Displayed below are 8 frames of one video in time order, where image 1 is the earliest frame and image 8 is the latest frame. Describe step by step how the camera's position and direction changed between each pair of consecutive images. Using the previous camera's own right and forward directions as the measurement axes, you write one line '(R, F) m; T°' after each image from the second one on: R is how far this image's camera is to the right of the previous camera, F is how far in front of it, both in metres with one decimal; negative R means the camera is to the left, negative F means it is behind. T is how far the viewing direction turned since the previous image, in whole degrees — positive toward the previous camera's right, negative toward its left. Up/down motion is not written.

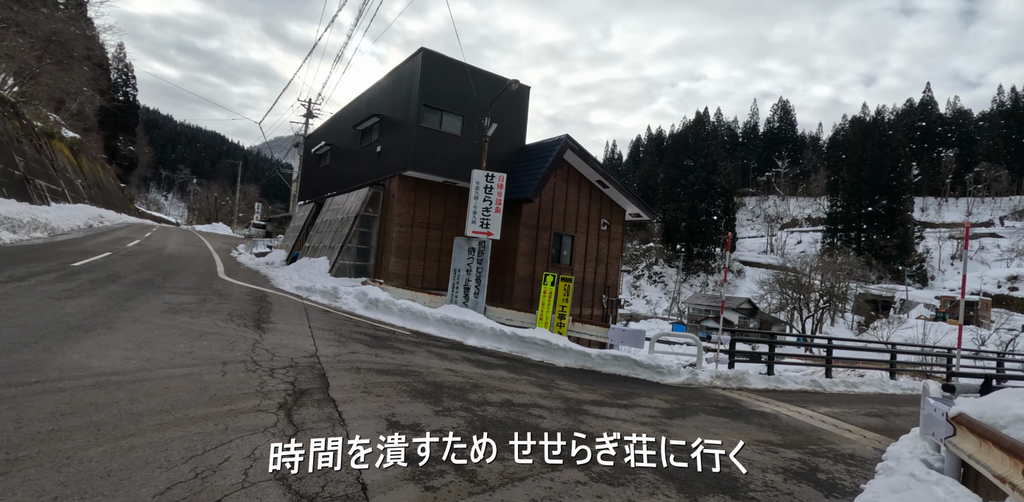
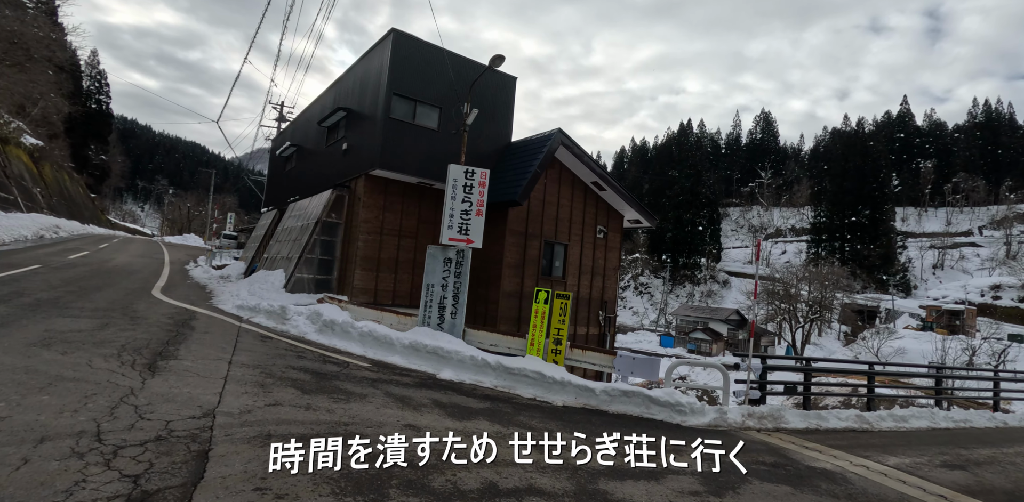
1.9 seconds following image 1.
(0.0, +1.9) m; +1°
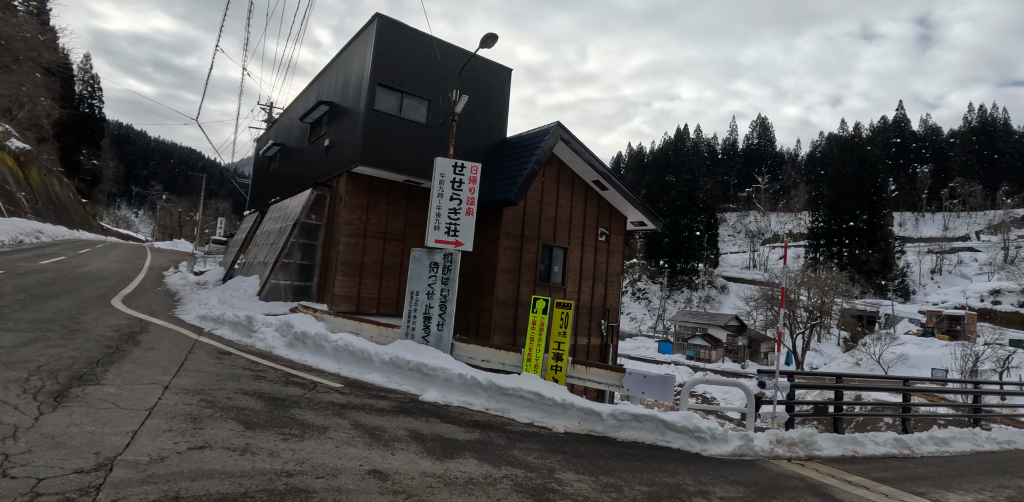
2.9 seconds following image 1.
(0.0, +1.0) m; 0°
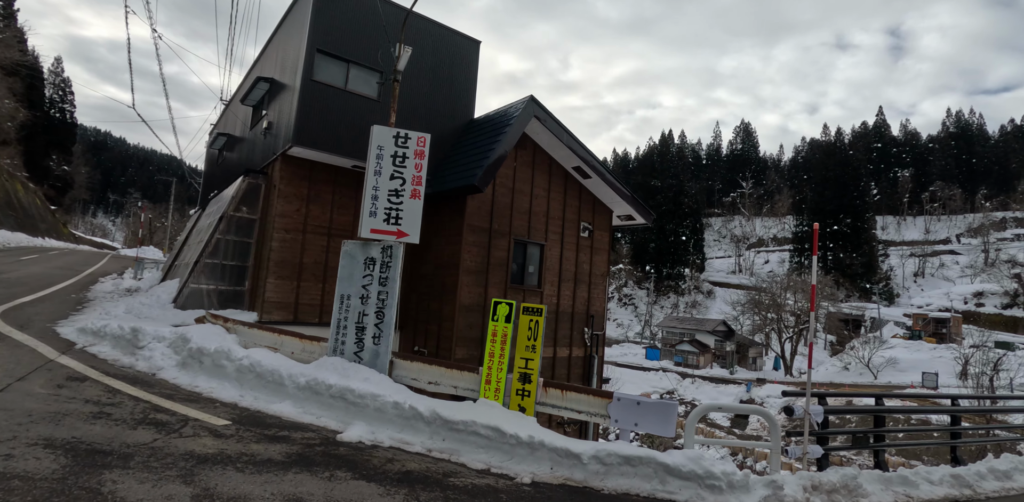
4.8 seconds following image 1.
(+0.3, +1.7) m; +1°
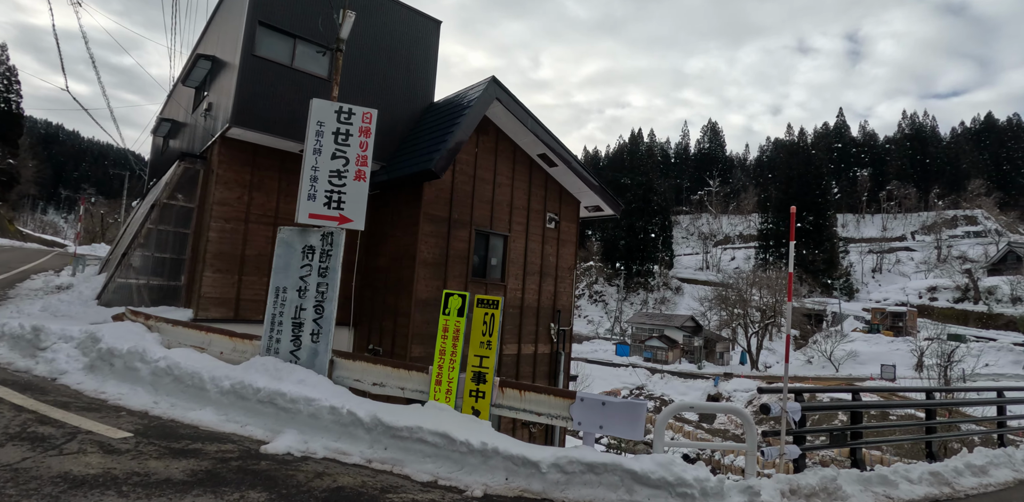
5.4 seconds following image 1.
(+0.2, +0.6) m; +3°
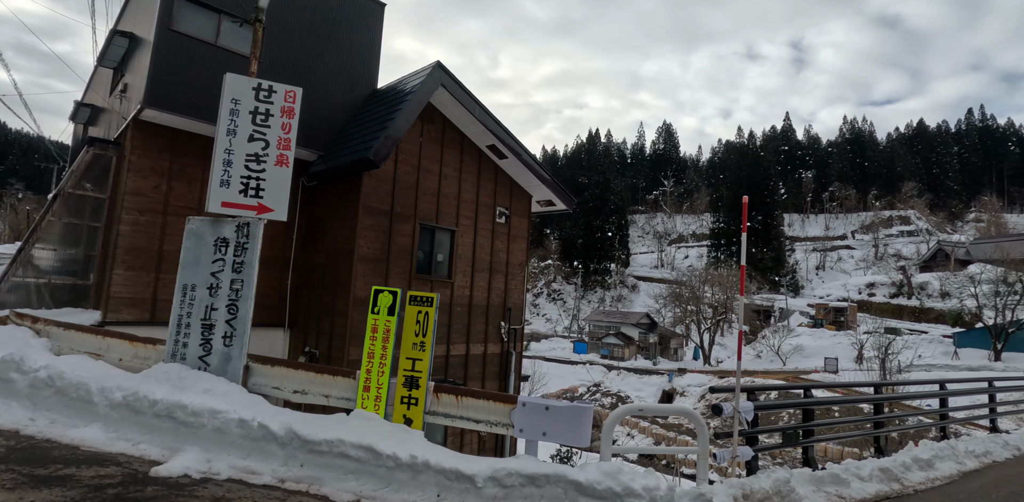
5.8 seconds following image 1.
(+0.2, +0.5) m; +4°
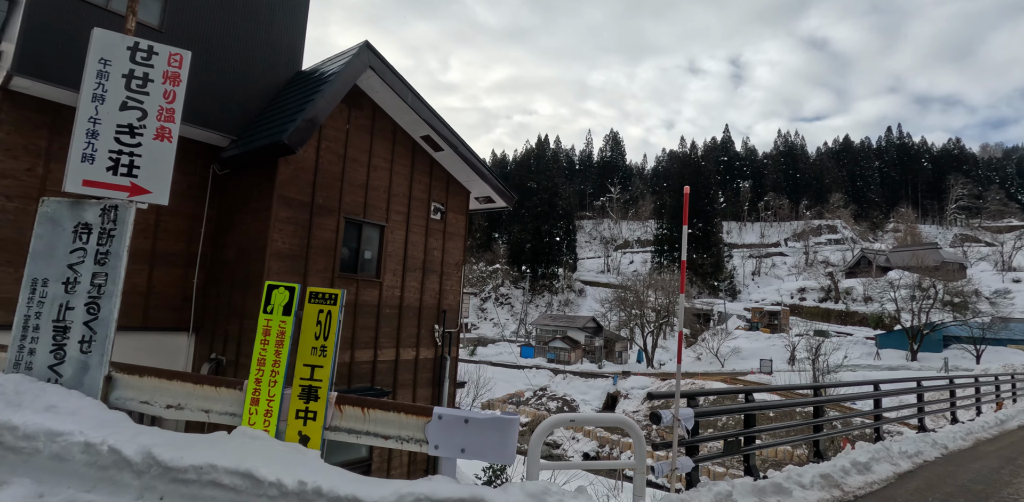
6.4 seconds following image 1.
(+0.2, +0.6) m; +5°
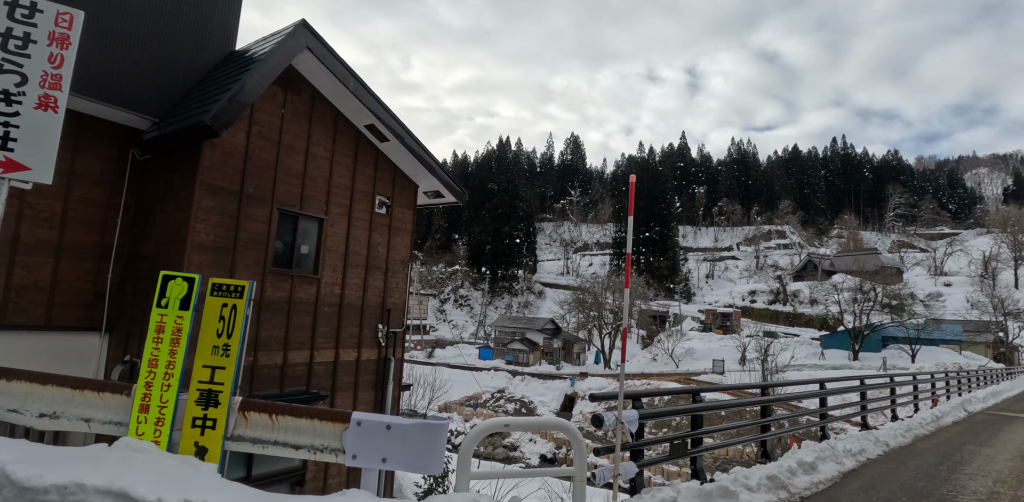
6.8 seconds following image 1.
(+0.2, +0.4) m; +4°
